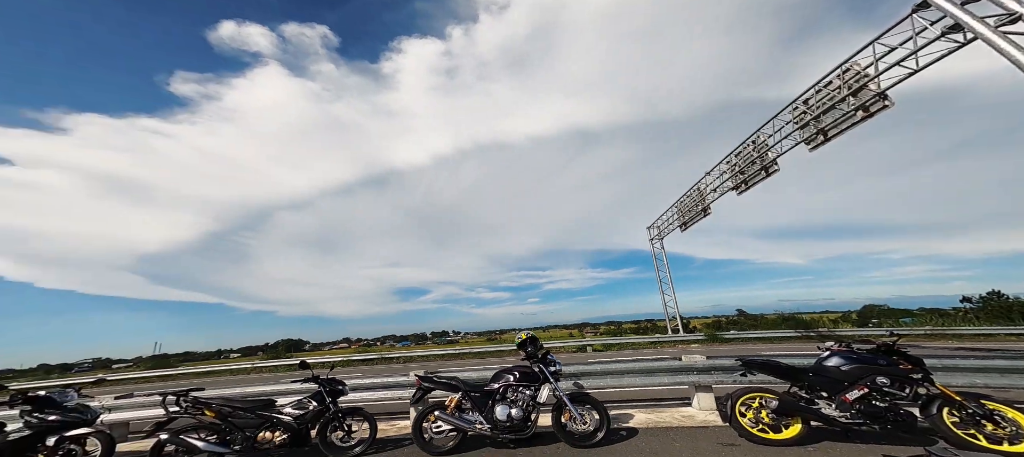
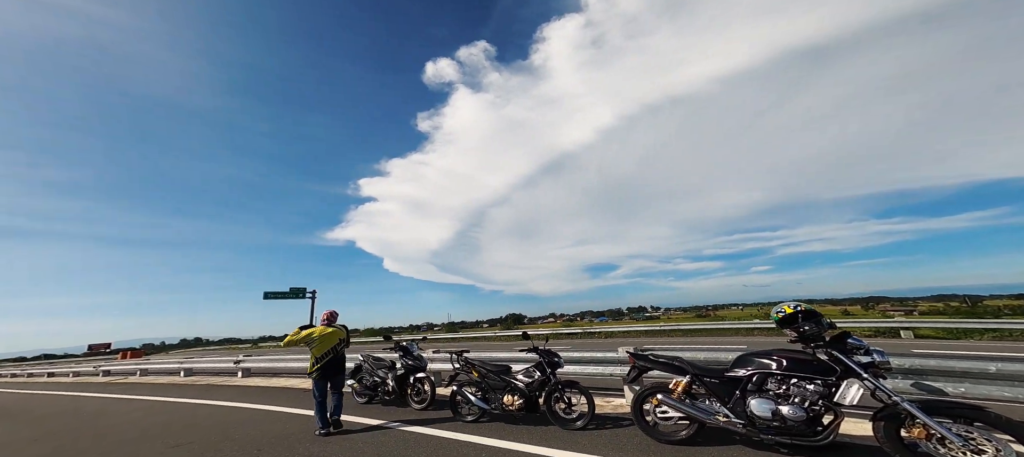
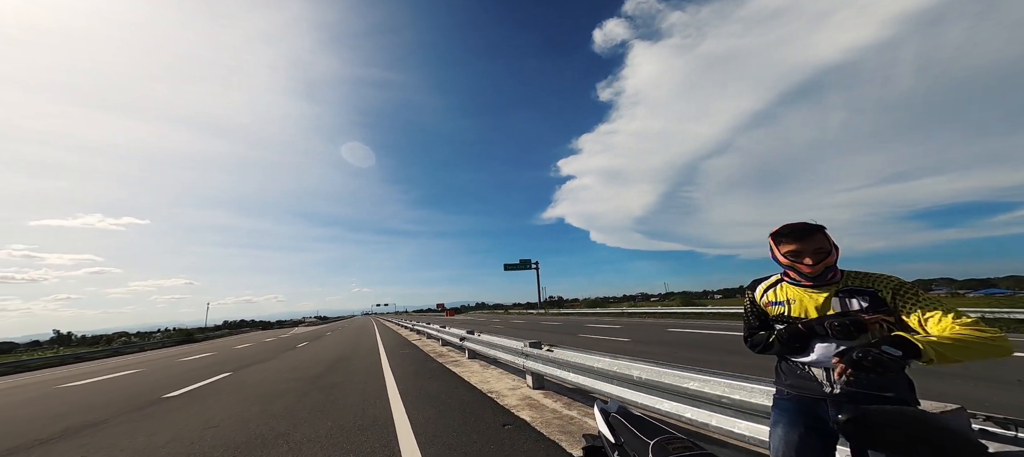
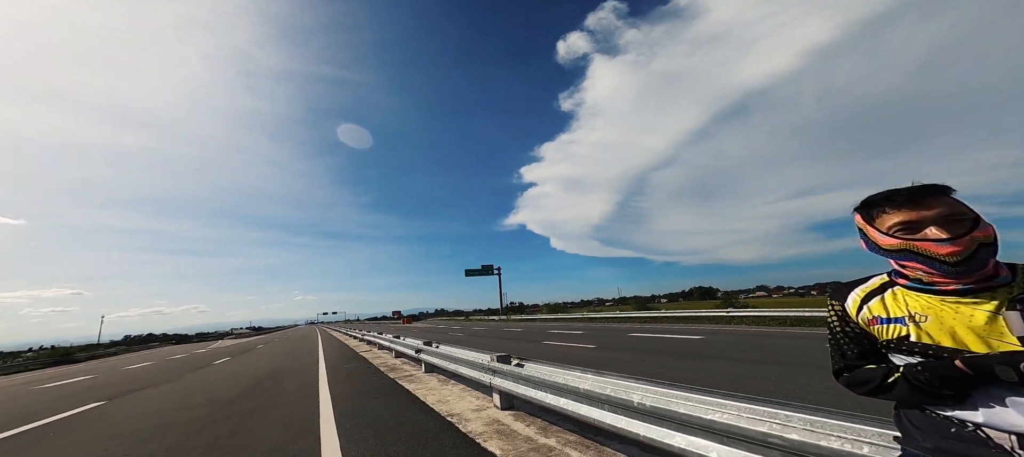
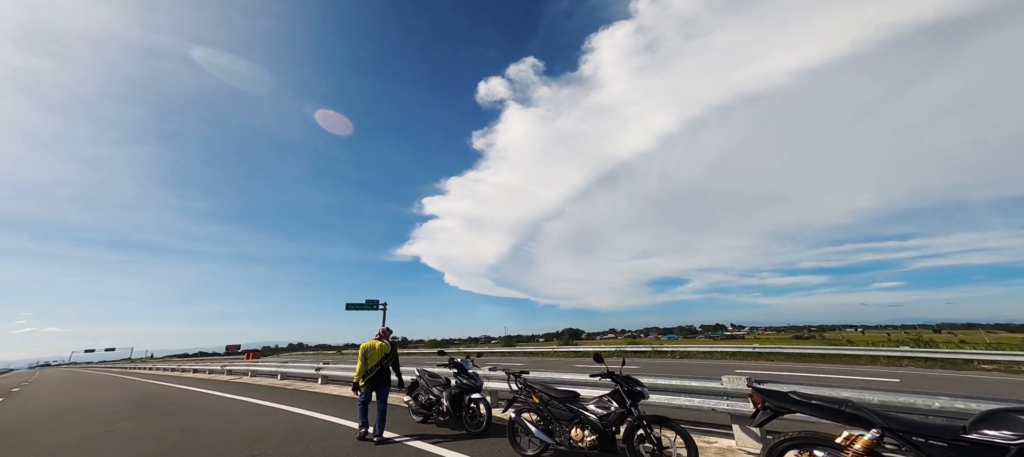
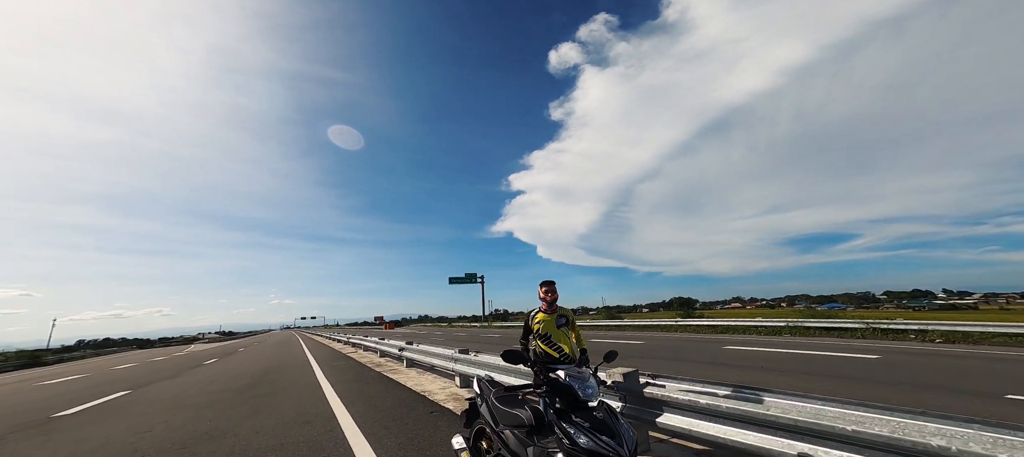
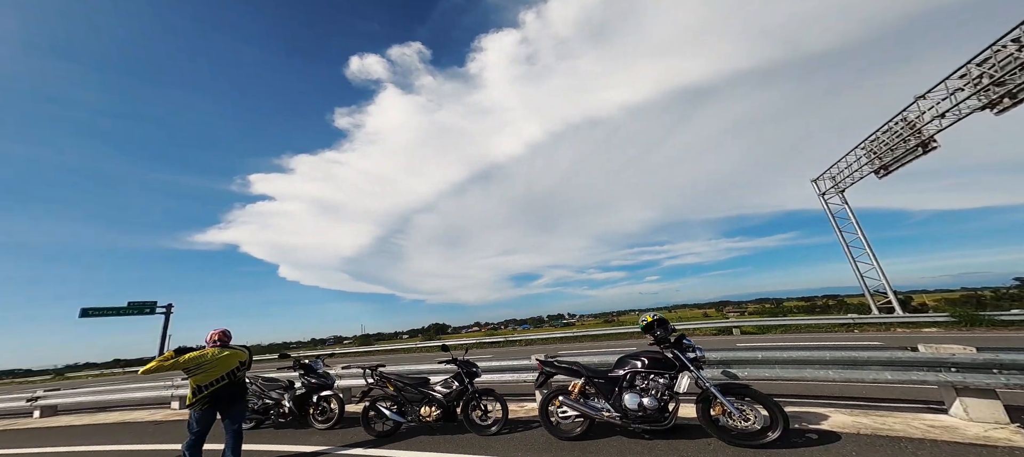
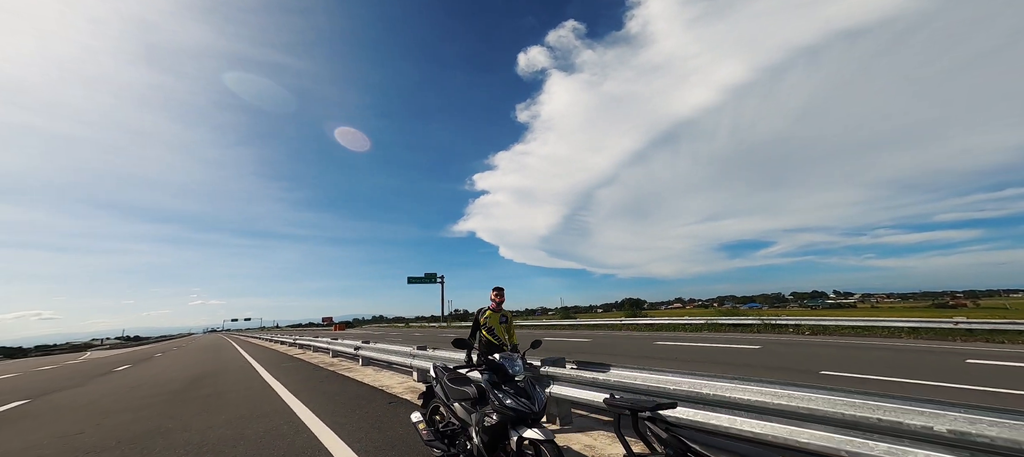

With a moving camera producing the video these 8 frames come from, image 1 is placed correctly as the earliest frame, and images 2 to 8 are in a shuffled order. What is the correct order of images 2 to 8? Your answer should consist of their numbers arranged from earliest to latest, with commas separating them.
7, 2, 5, 8, 6, 3, 4
